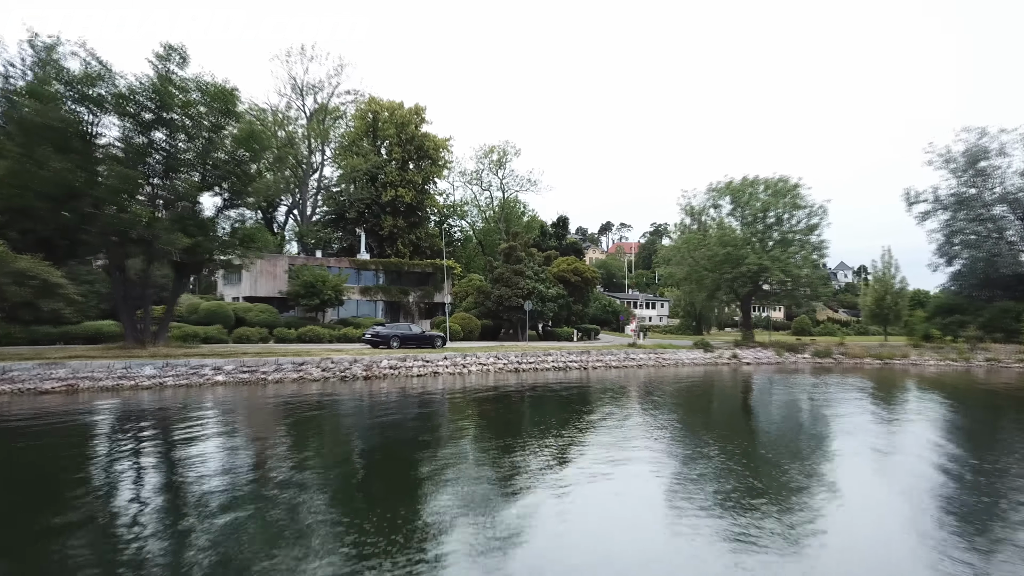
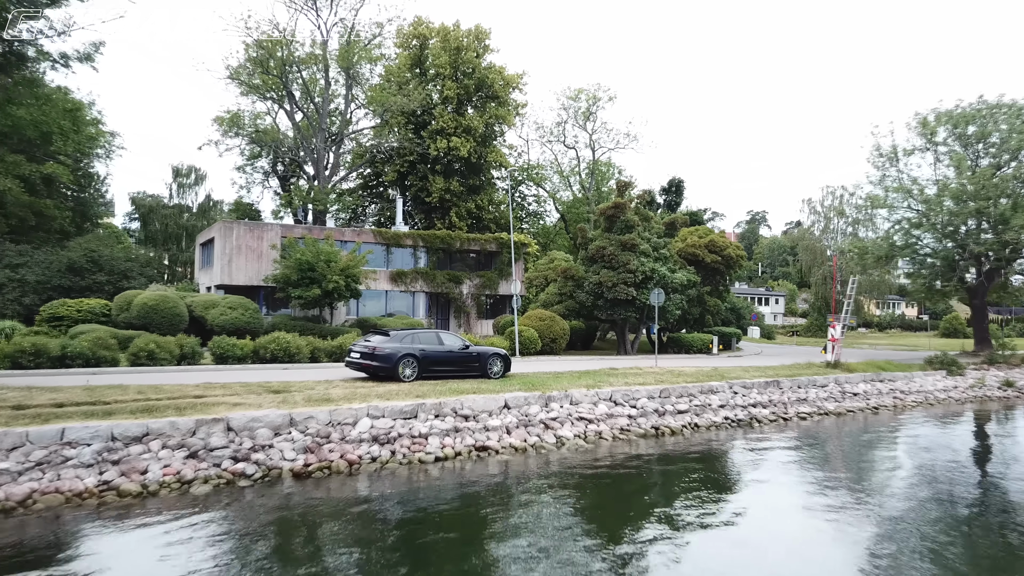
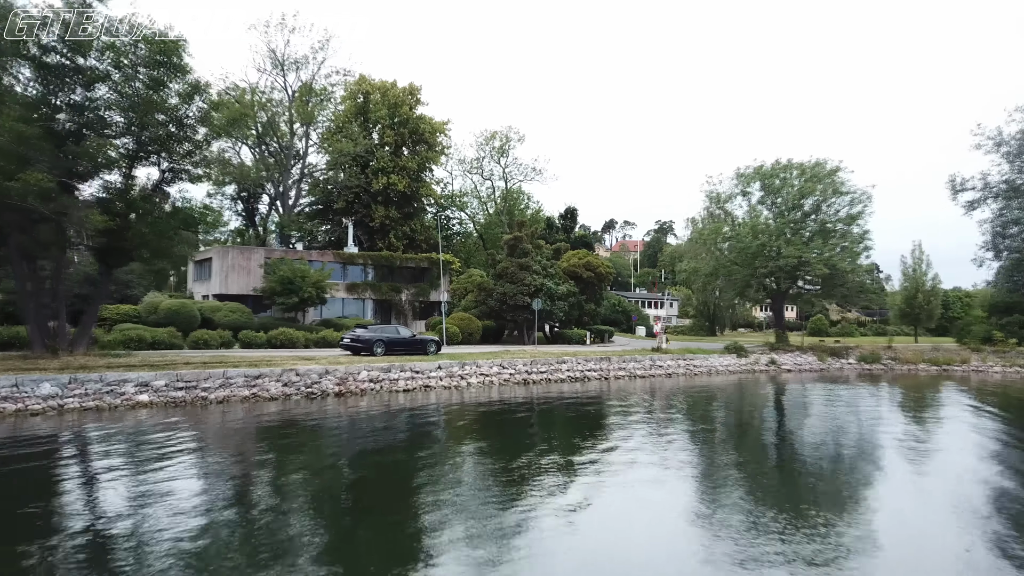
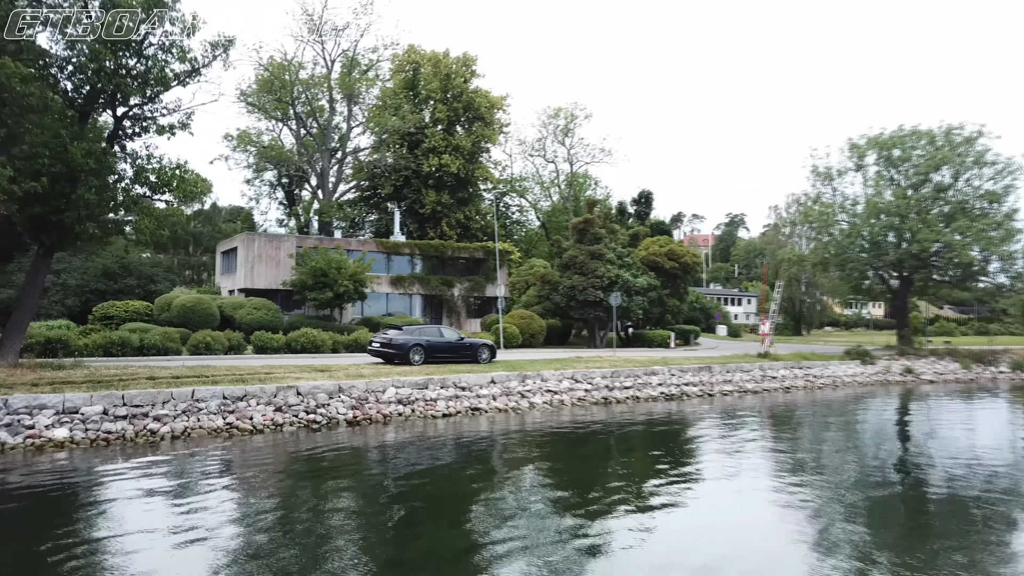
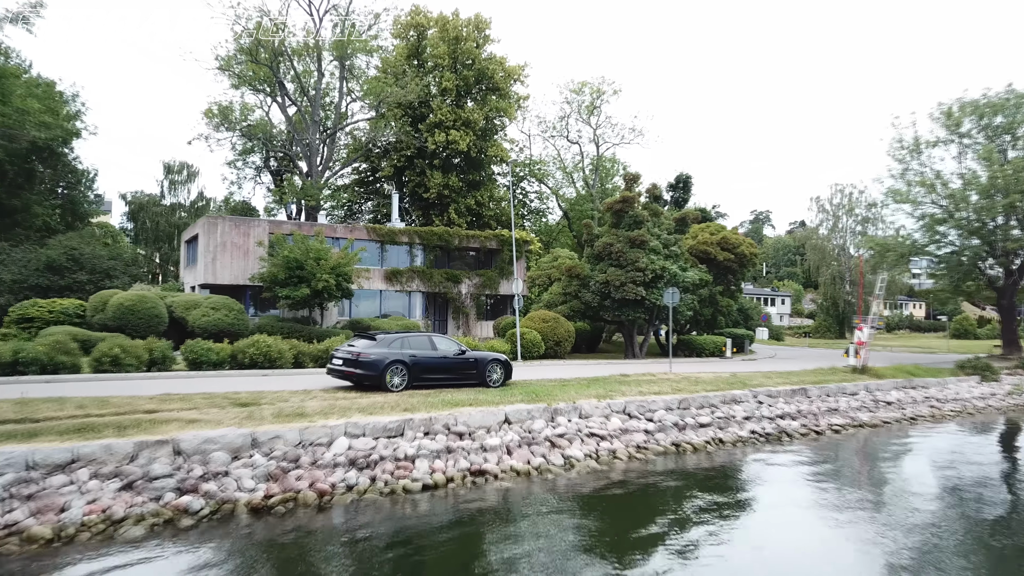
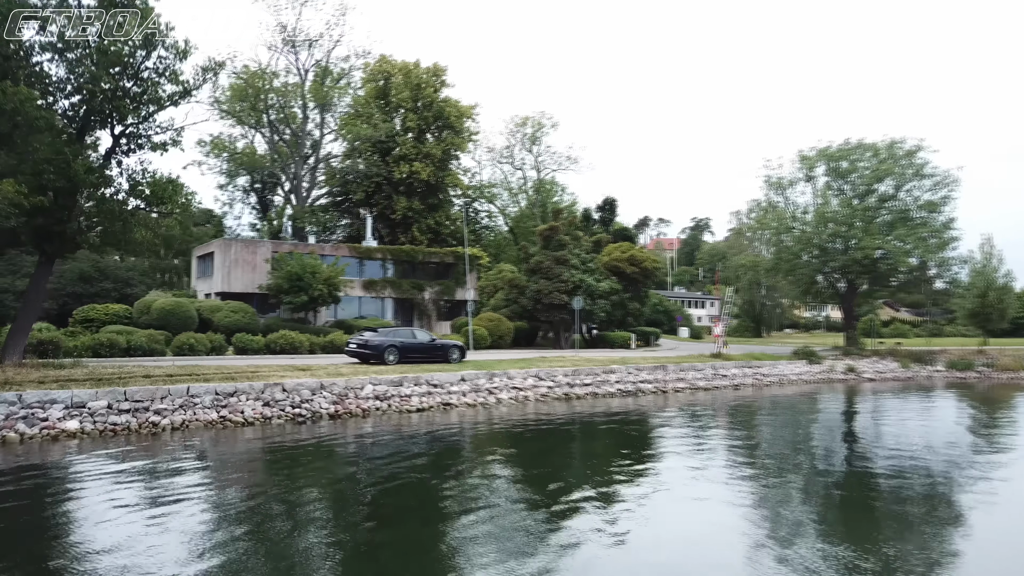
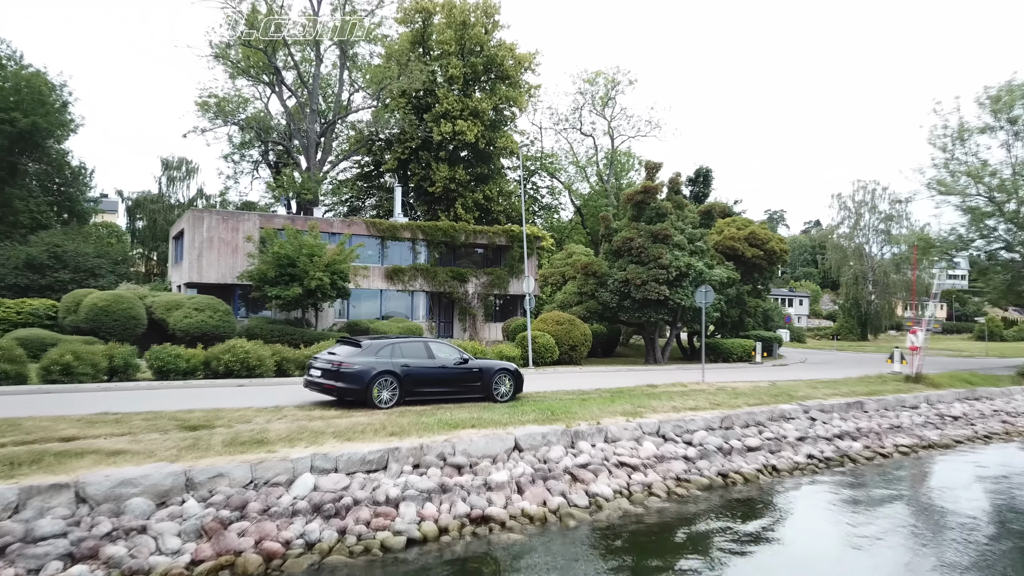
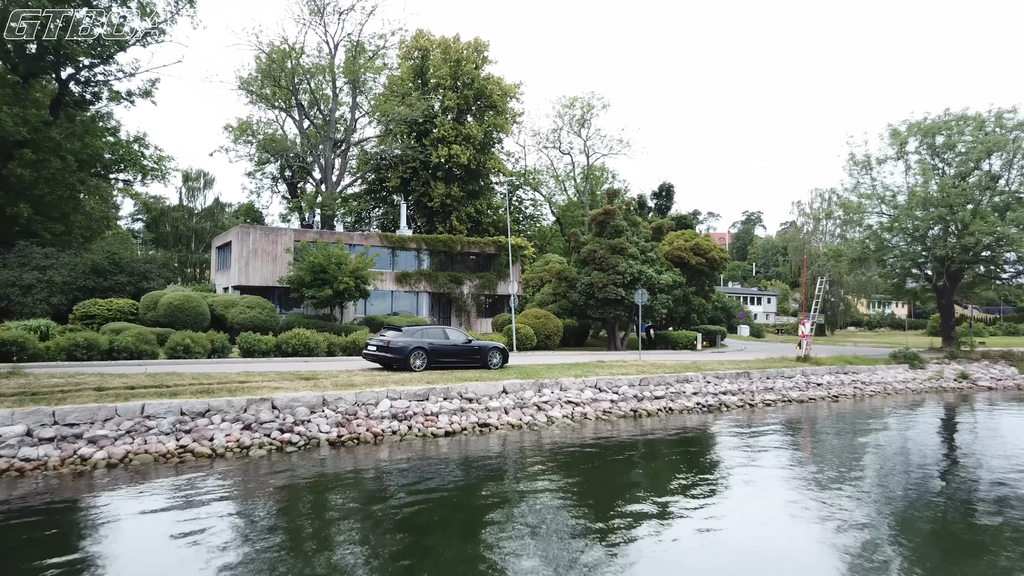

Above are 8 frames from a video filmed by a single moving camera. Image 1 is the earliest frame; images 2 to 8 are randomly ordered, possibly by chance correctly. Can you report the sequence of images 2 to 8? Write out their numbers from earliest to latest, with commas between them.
3, 6, 4, 8, 2, 5, 7
